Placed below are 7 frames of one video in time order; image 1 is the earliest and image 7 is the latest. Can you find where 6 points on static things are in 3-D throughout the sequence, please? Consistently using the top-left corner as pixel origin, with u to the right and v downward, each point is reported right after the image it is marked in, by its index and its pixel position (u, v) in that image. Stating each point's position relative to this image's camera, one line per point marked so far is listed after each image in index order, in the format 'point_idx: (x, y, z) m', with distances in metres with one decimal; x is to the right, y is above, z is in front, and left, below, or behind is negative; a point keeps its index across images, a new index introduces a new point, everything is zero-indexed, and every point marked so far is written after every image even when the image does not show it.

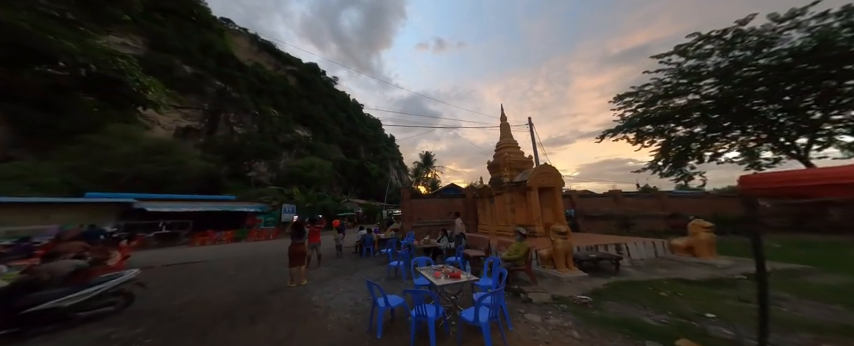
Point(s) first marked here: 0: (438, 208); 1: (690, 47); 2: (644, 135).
0: (+0.7, -1.5, +10.2) m
1: (+12.2, +5.8, +10.4) m
2: (+11.7, +2.0, +12.4) m
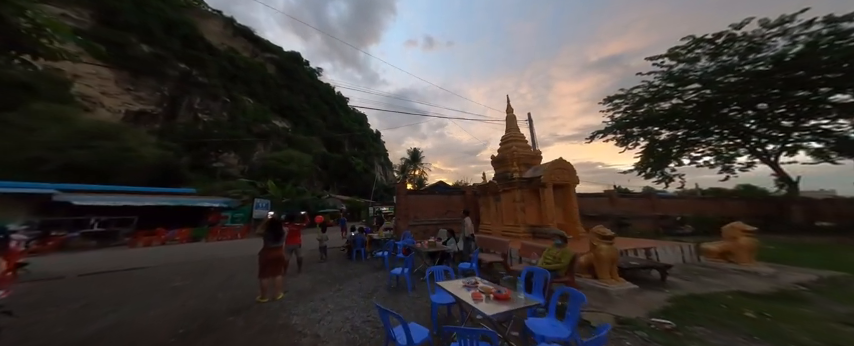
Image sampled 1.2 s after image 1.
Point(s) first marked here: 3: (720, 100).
0: (+0.4, -1.3, +9.5) m
1: (+12.0, +5.6, +10.7) m
2: (+11.3, +1.9, +12.6) m
3: (+13.0, +3.2, +10.1) m
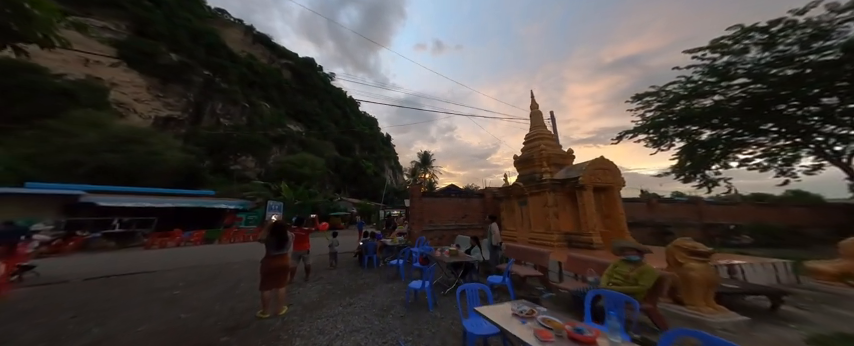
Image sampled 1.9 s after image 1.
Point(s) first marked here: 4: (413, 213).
0: (+1.0, -1.4, +8.9) m
1: (+12.7, +5.5, +9.7) m
2: (+12.0, +1.8, +11.6) m
3: (+13.6, +3.1, +9.0) m
4: (-0.5, -1.5, +8.5) m
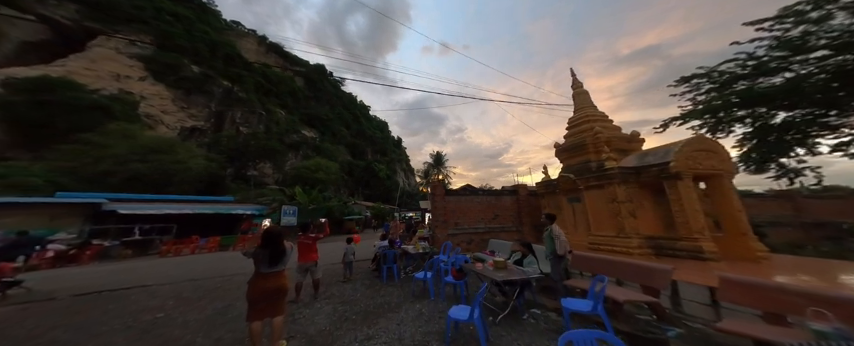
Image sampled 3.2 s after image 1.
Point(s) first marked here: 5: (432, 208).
0: (+1.8, -1.2, +7.8) m
1: (+13.3, +6.0, +8.1) m
2: (+12.8, +2.2, +10.0) m
3: (+14.3, +3.6, +7.3) m
4: (+0.3, -1.3, +7.4) m
5: (+0.2, -1.2, +8.0) m
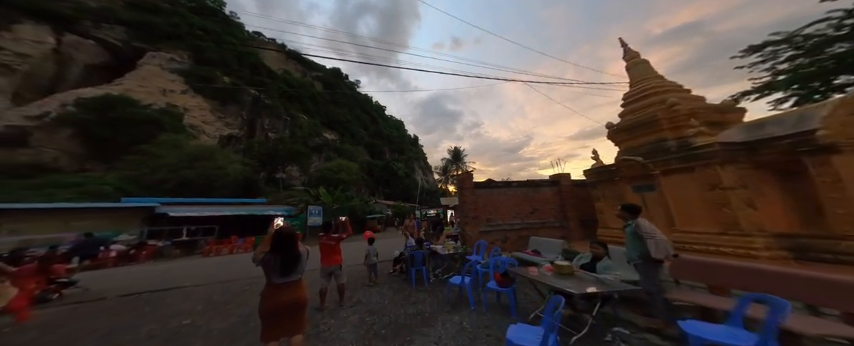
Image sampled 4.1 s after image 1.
0: (+2.7, -0.9, +7.0) m
1: (+13.9, +6.7, +6.3) m
2: (+13.7, +2.9, +8.2) m
3: (+14.9, +4.3, +5.5) m
4: (+1.2, -1.1, +6.7) m
5: (+1.1, -0.9, +7.3) m
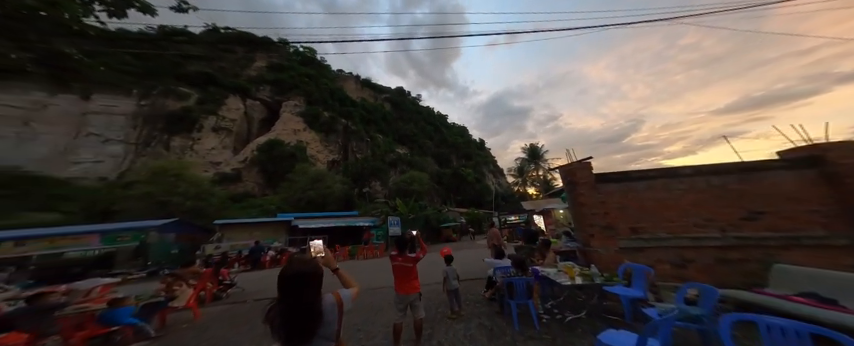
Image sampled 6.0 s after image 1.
0: (+4.7, -0.5, +4.0) m
1: (+14.6, +8.1, +0.4) m
2: (+15.3, +4.3, +2.2) m
3: (+15.5, +5.8, -0.7) m
4: (+3.2, -0.8, +4.2) m
5: (+3.4, -0.6, +4.8) m
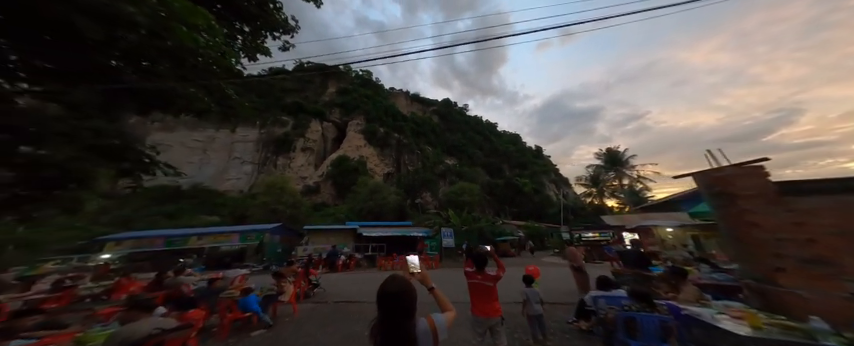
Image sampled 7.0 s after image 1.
0: (+6.4, -0.6, +2.4) m
1: (+15.2, +8.4, -2.9) m
2: (+16.3, +4.5, -1.5) m
3: (+15.9, +6.2, -4.4) m
4: (+5.0, -0.9, +2.9) m
5: (+5.3, -0.8, +3.4) m
